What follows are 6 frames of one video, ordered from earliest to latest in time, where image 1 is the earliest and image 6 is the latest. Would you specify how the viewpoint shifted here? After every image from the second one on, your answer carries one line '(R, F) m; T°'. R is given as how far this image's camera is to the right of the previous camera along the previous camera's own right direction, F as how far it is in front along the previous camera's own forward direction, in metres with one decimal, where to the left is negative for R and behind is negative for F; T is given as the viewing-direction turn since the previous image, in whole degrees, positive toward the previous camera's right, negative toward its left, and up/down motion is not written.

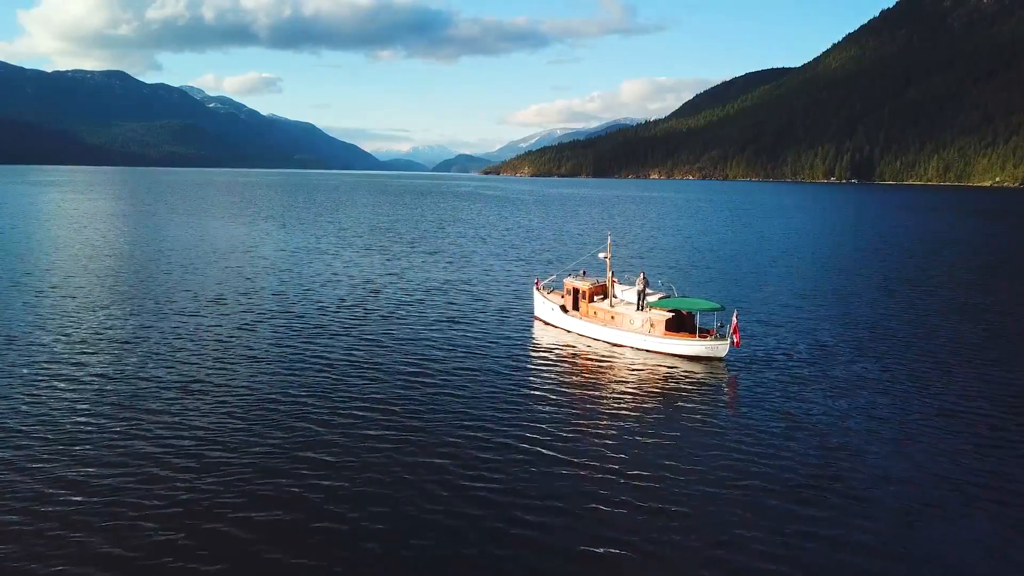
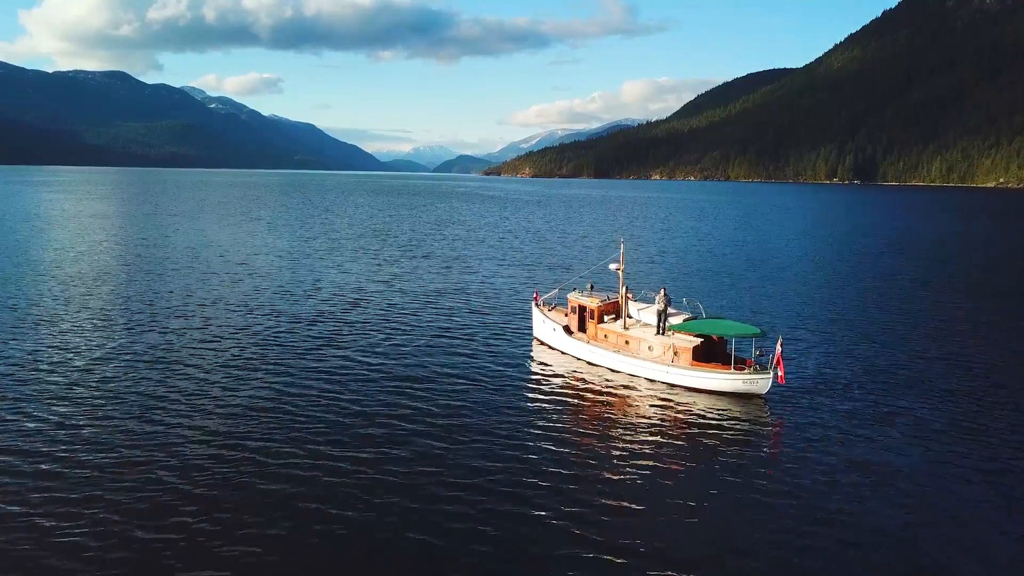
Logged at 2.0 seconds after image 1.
(+0.2, +4.6) m; 0°
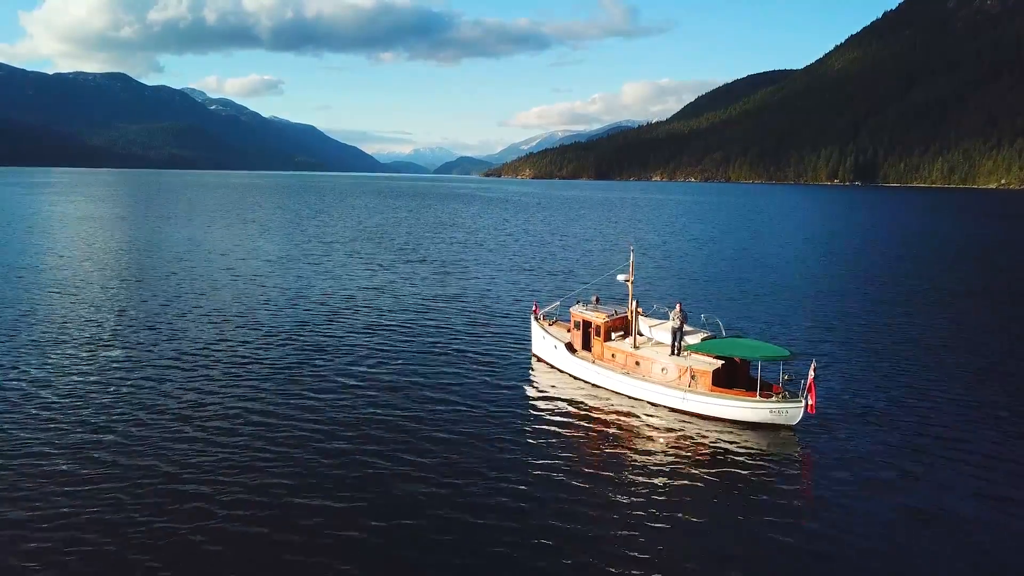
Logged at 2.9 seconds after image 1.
(+0.1, +2.5) m; 0°
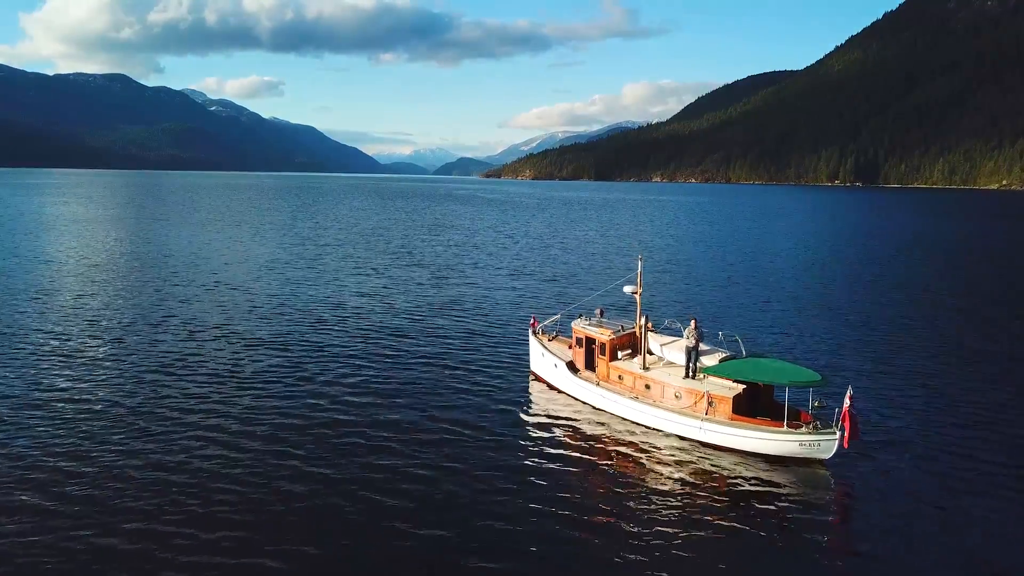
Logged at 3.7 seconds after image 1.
(+0.1, +2.1) m; 0°
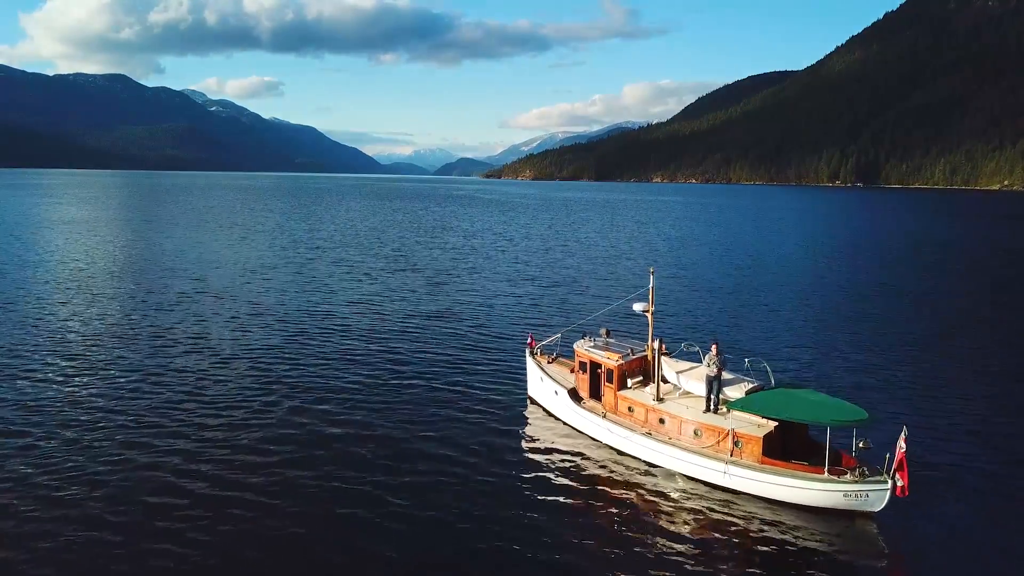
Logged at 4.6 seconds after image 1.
(+0.2, +2.4) m; 0°
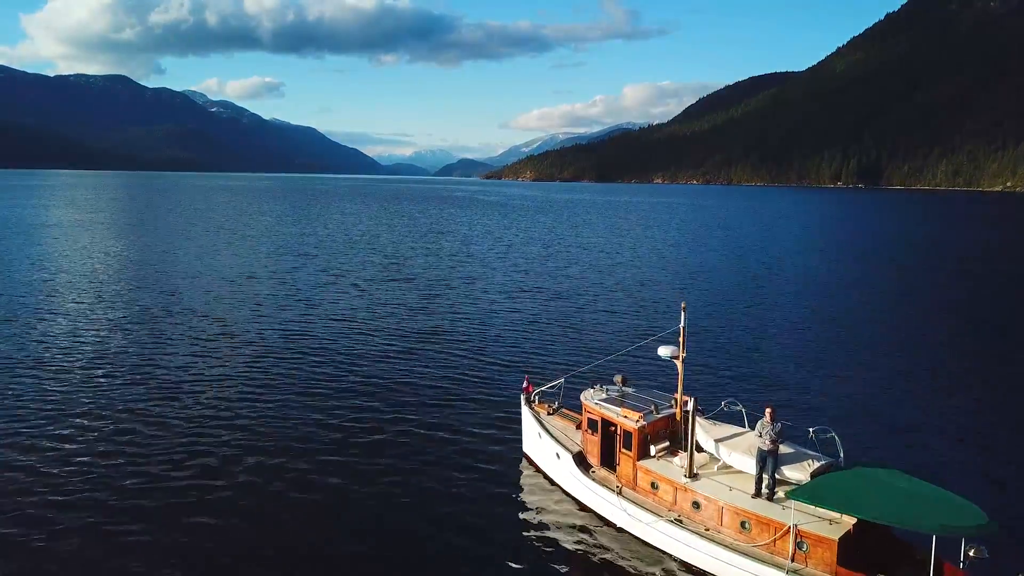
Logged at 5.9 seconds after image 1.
(+0.2, +3.7) m; 0°
